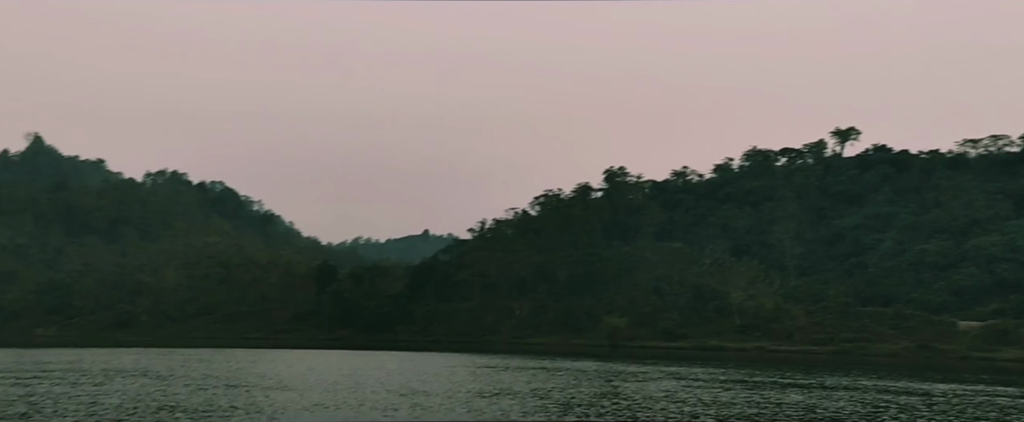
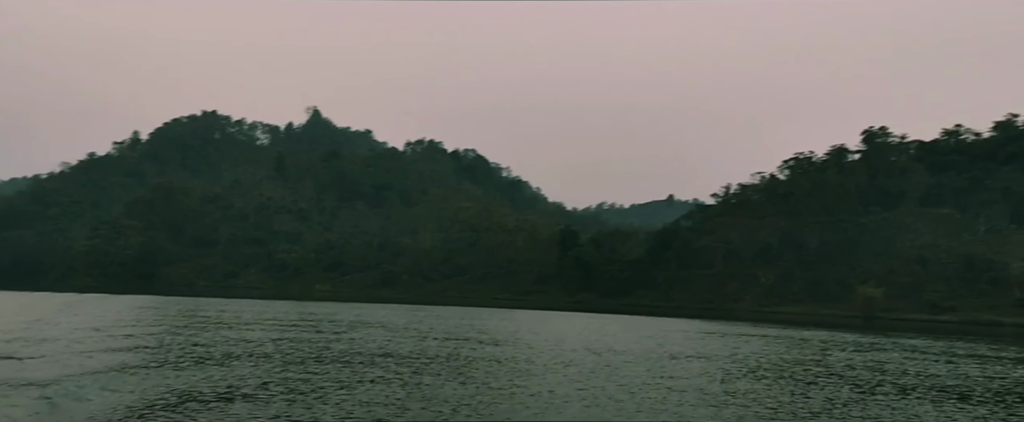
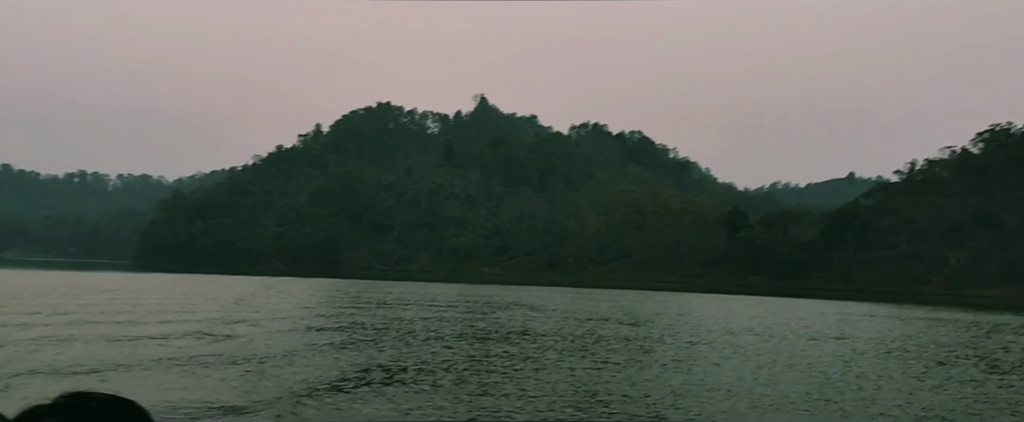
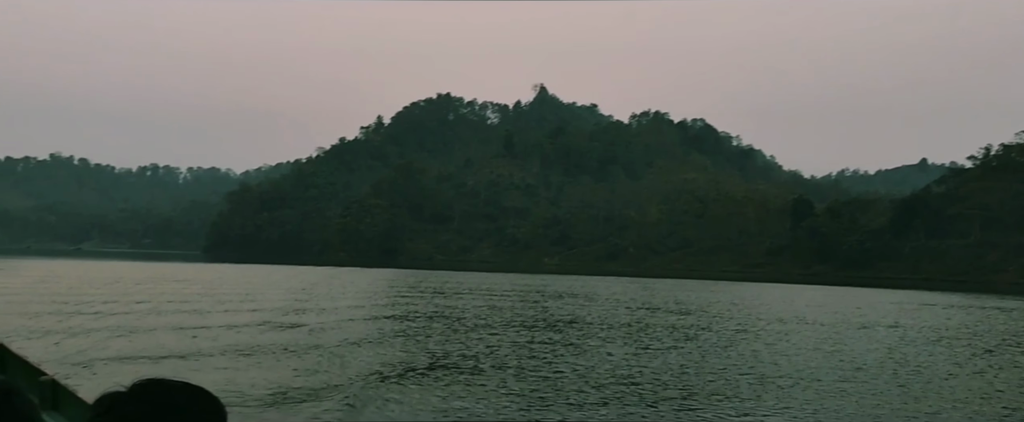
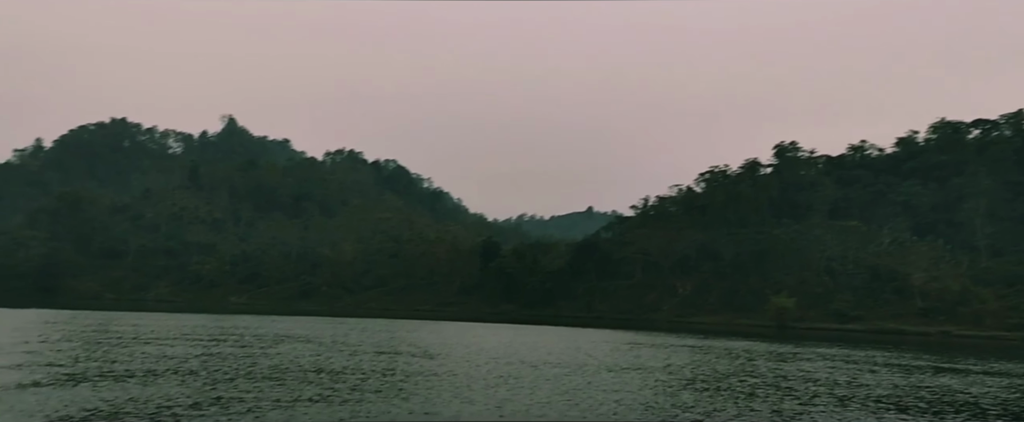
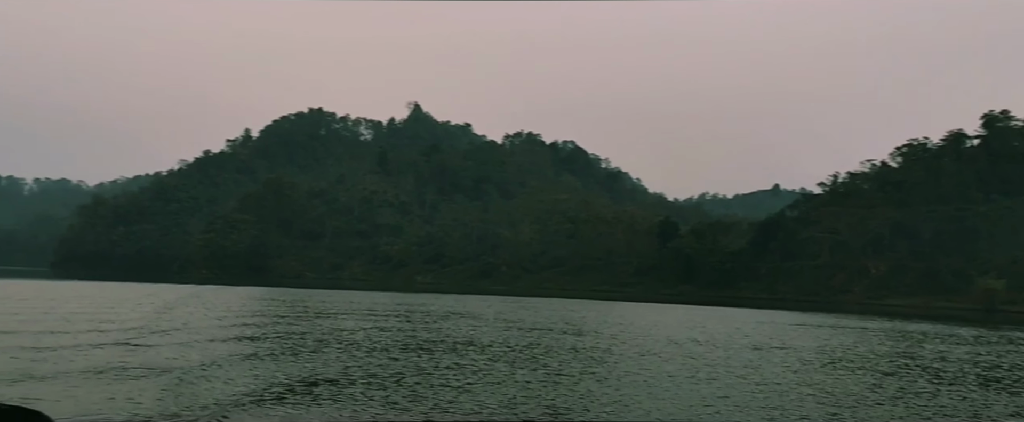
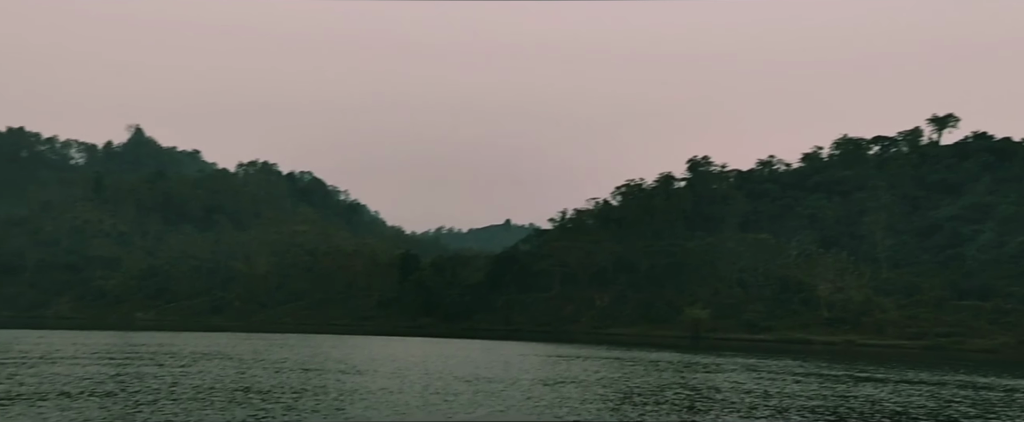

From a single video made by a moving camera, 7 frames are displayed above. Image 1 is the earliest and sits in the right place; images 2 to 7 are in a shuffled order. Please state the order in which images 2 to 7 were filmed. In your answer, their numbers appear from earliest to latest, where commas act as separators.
7, 5, 2, 6, 3, 4
